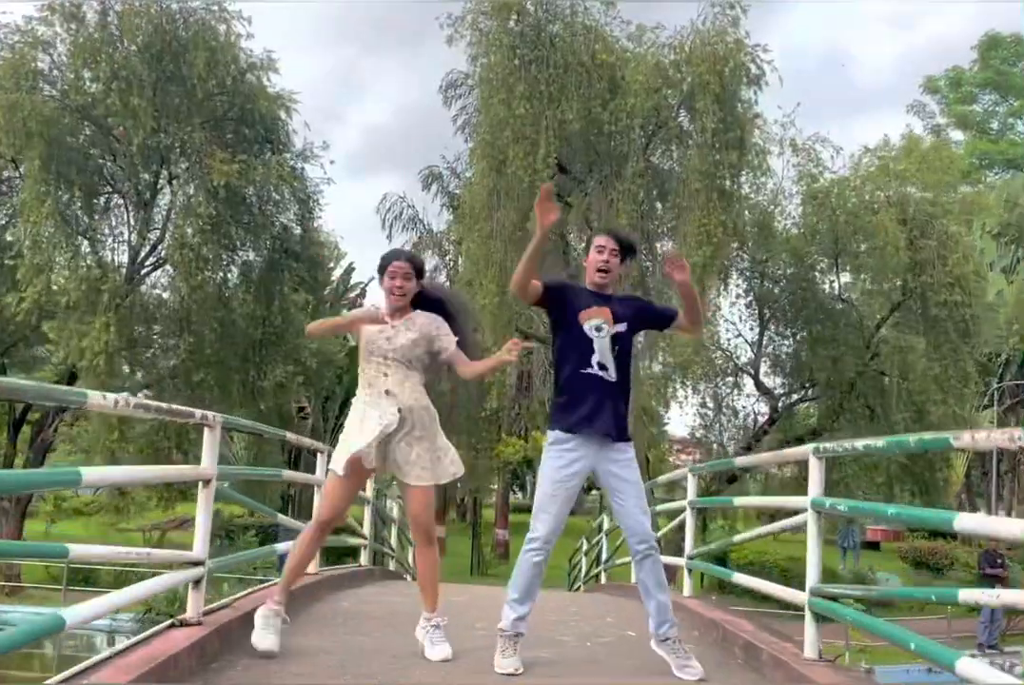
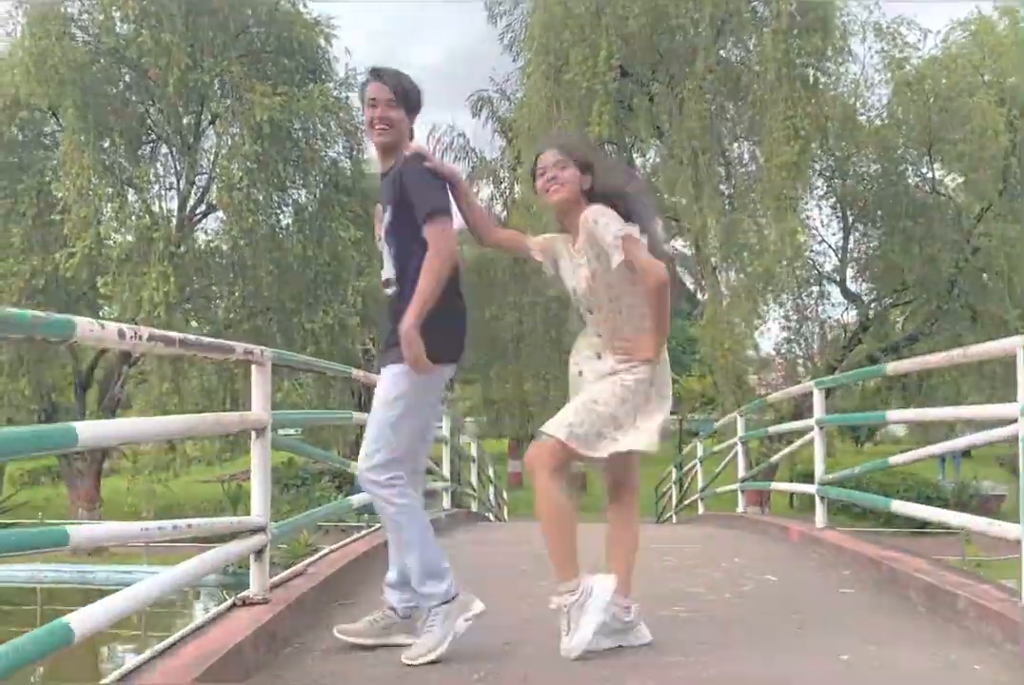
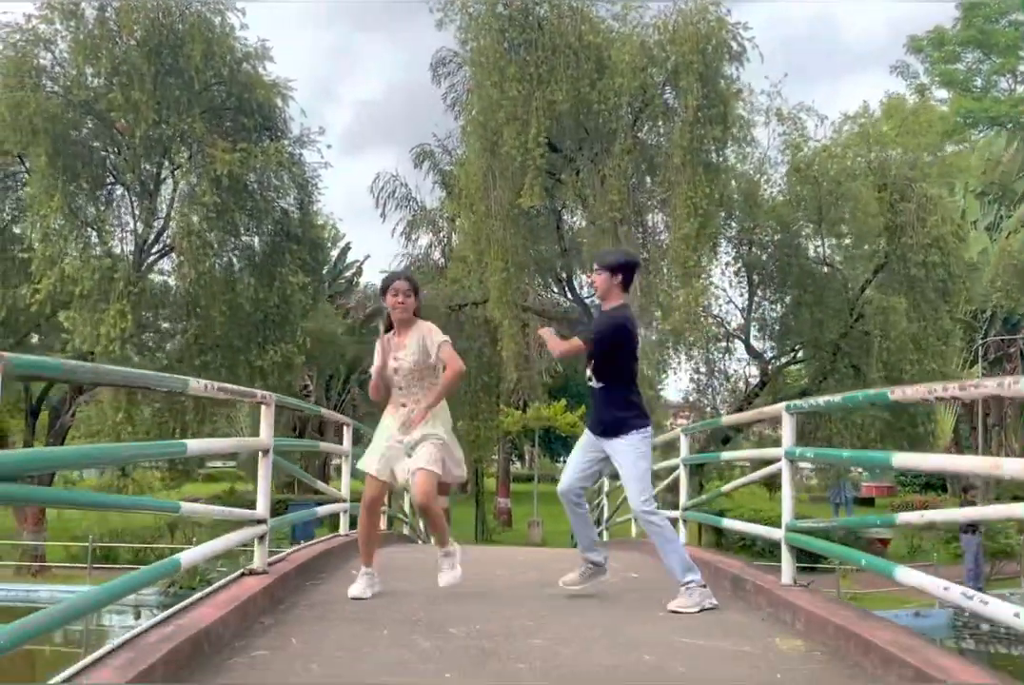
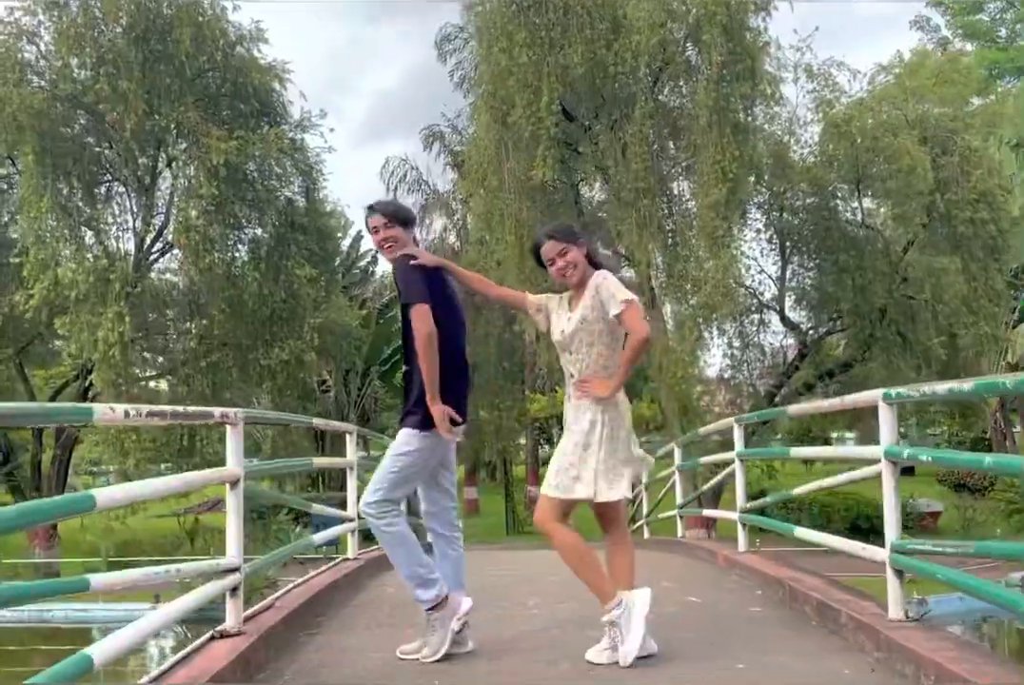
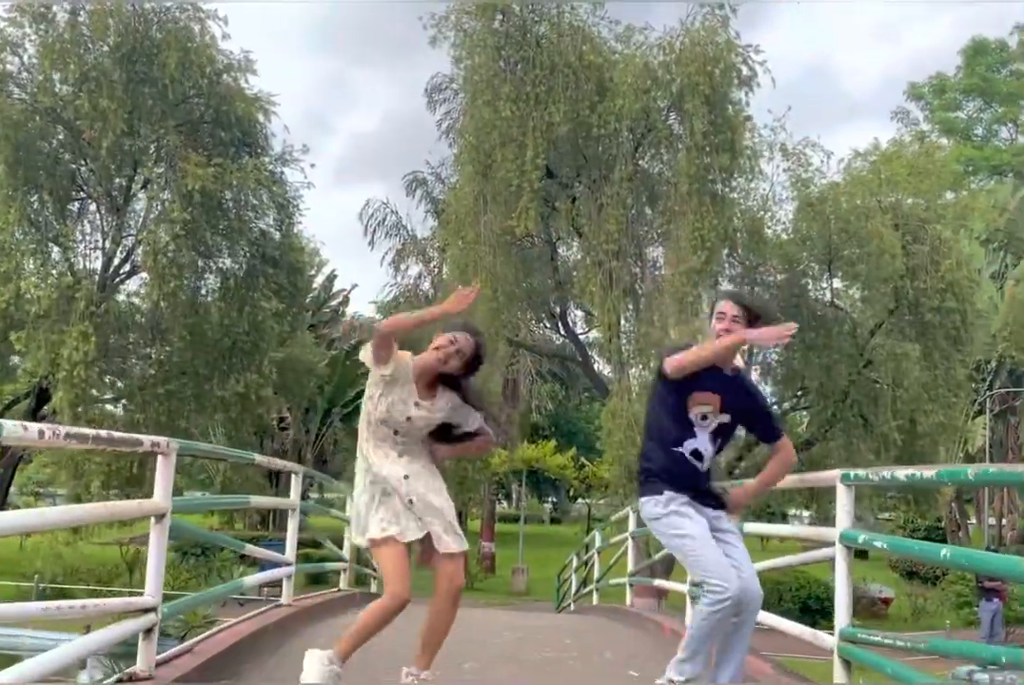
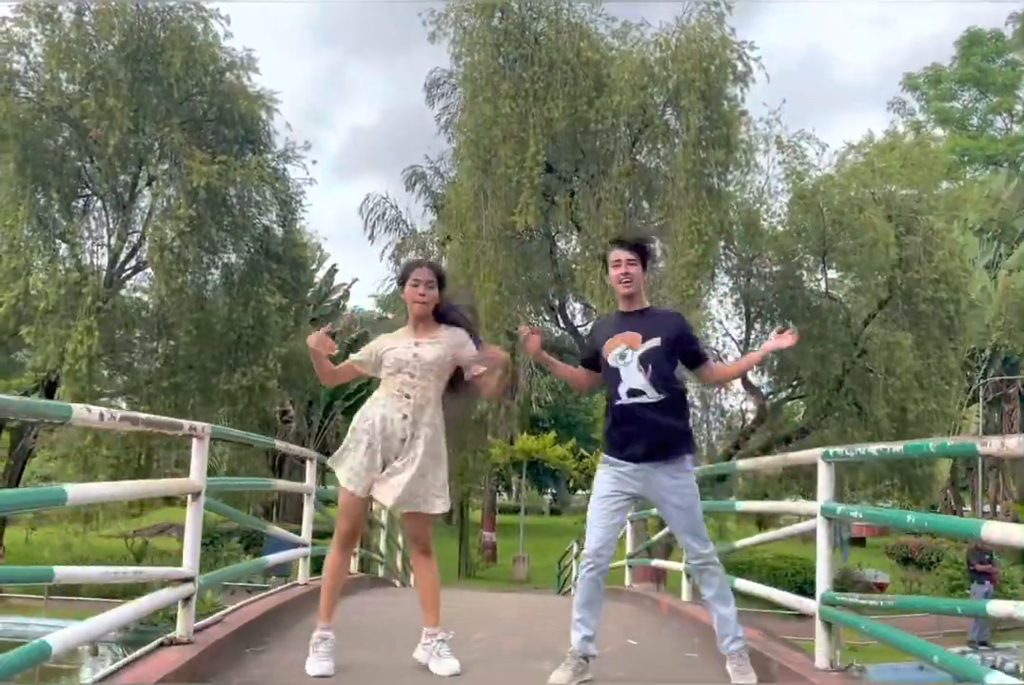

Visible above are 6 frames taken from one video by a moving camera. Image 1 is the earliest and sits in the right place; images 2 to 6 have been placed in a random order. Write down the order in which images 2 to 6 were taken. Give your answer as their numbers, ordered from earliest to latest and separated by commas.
5, 6, 3, 4, 2
